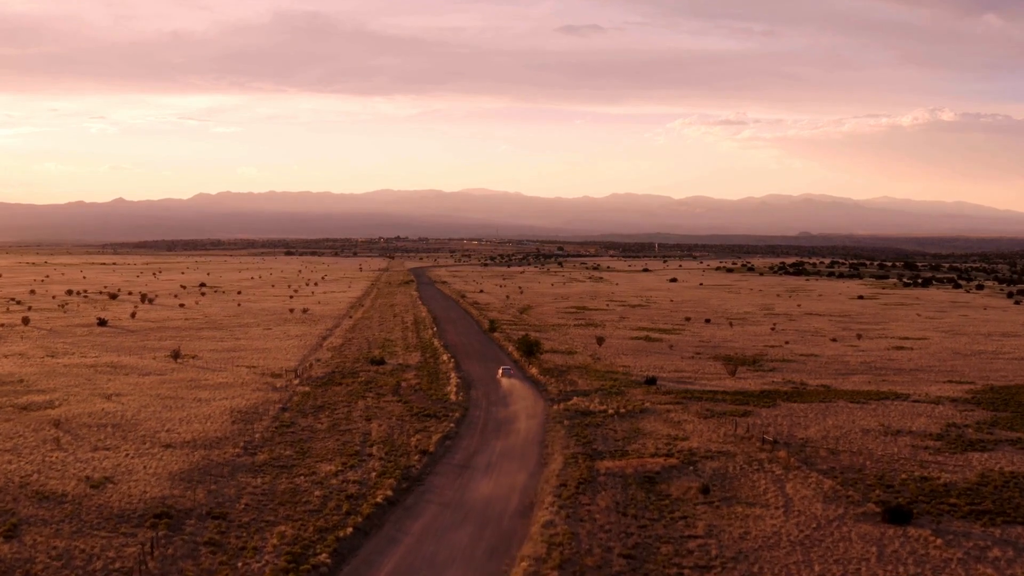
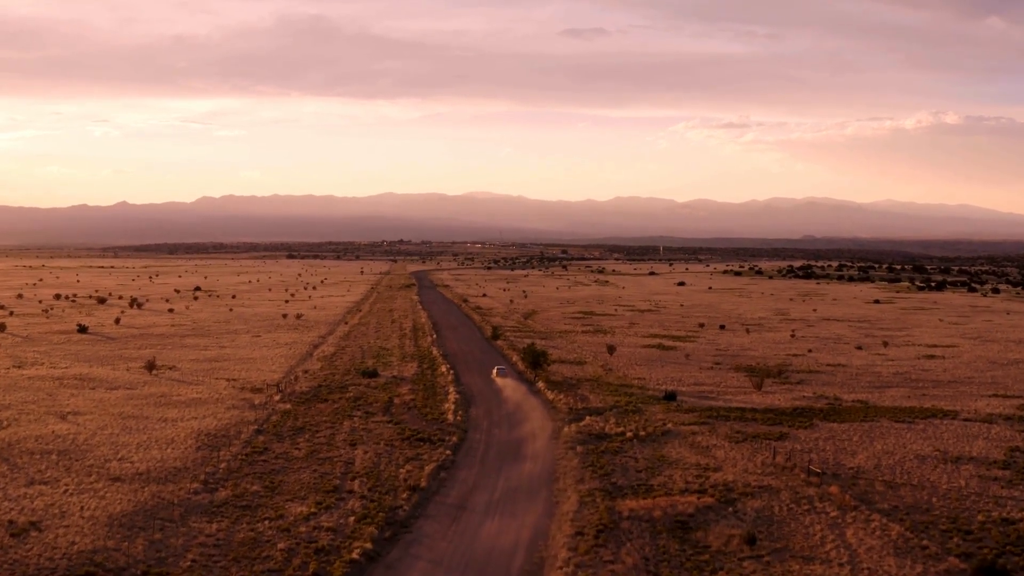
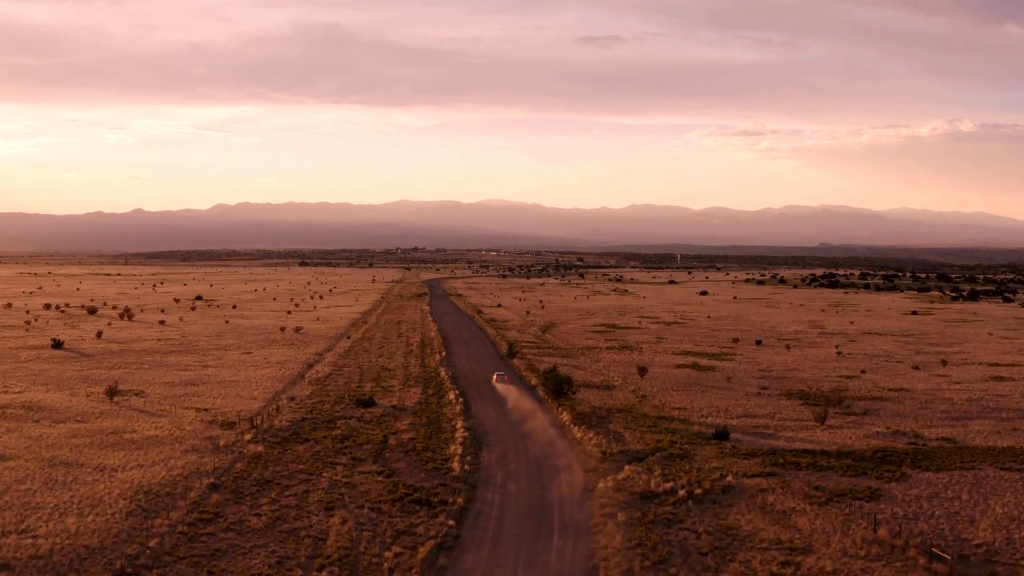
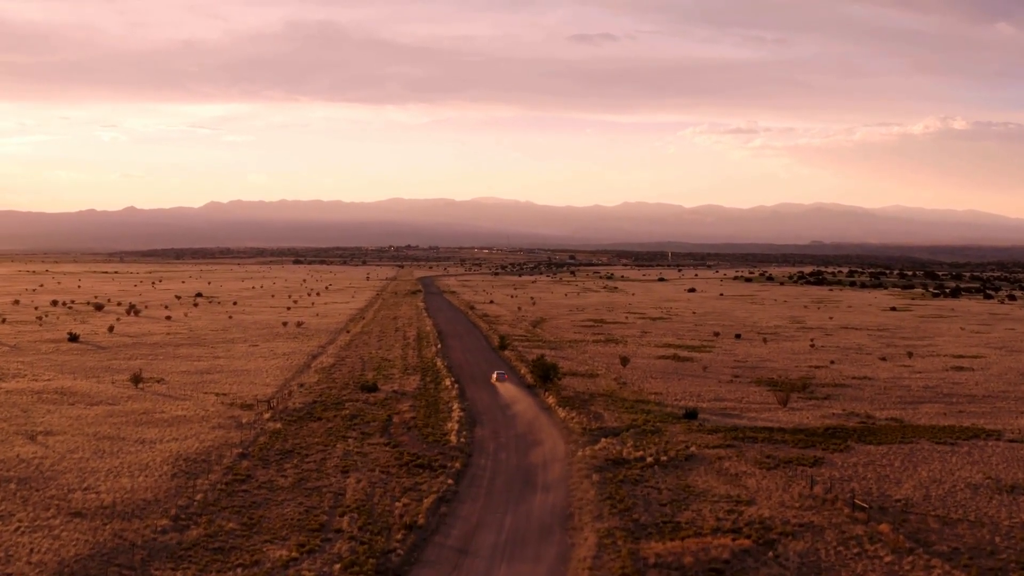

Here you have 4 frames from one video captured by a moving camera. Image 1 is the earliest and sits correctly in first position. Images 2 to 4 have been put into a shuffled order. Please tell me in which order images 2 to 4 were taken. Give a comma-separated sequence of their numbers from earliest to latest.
2, 4, 3
